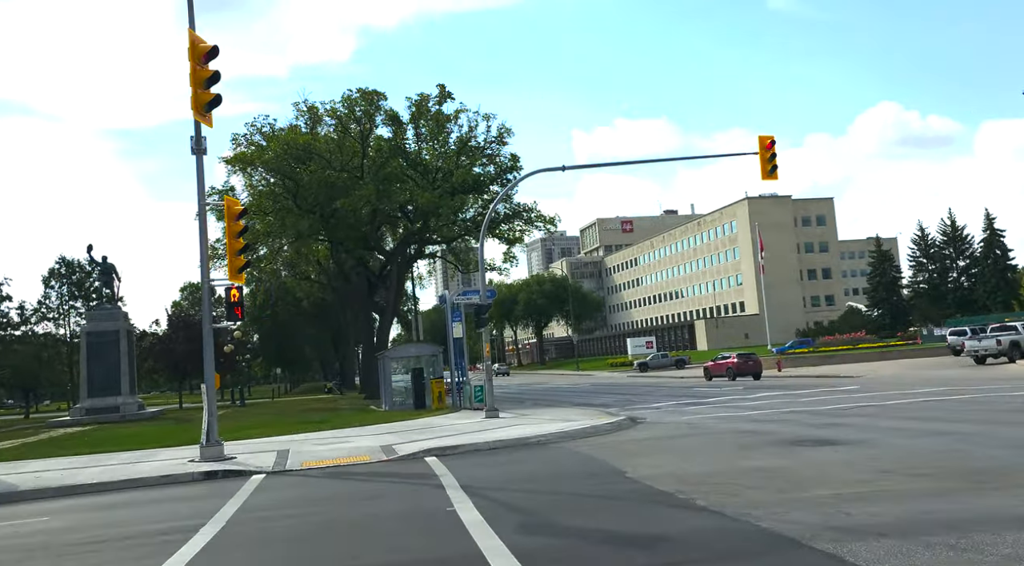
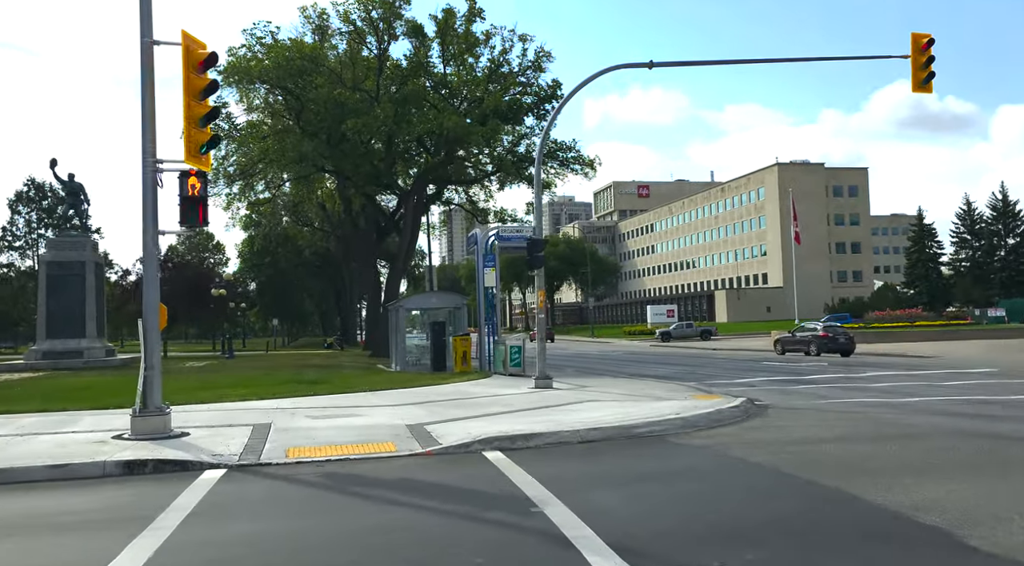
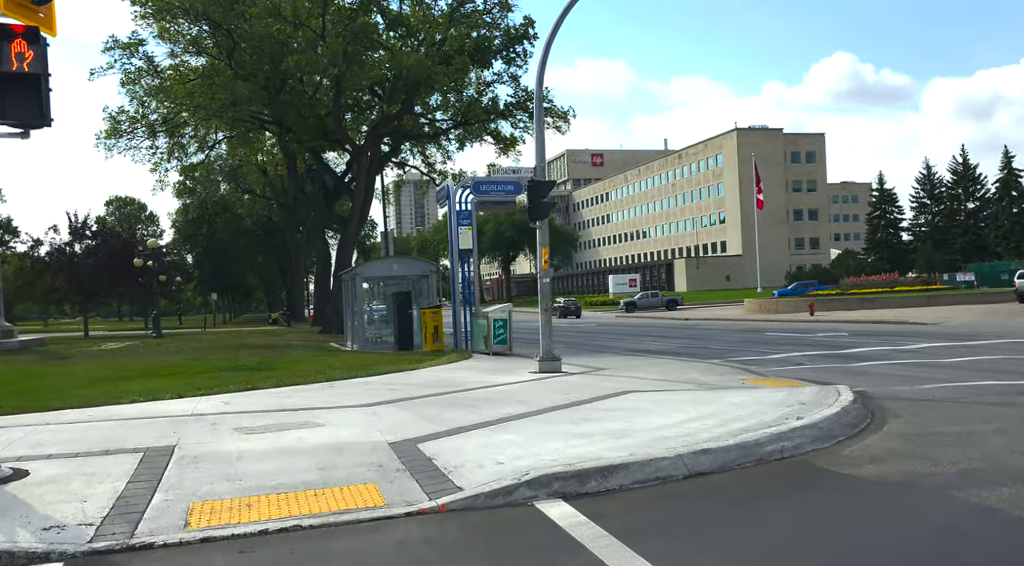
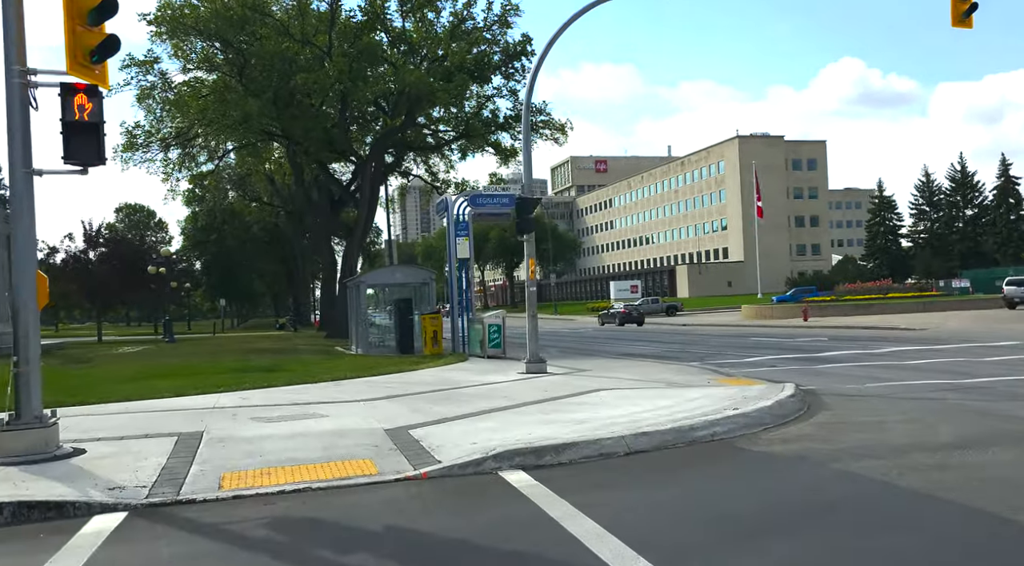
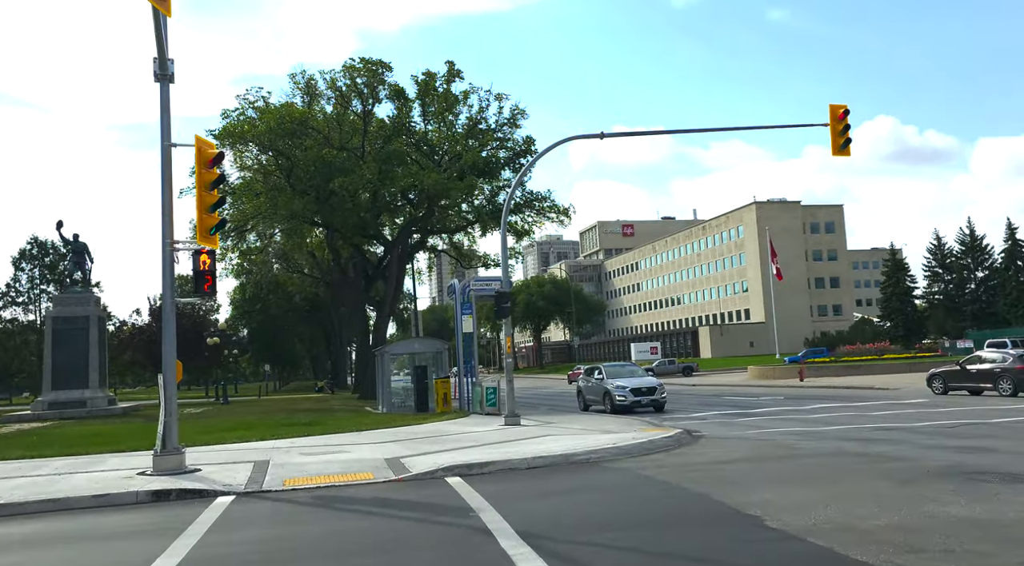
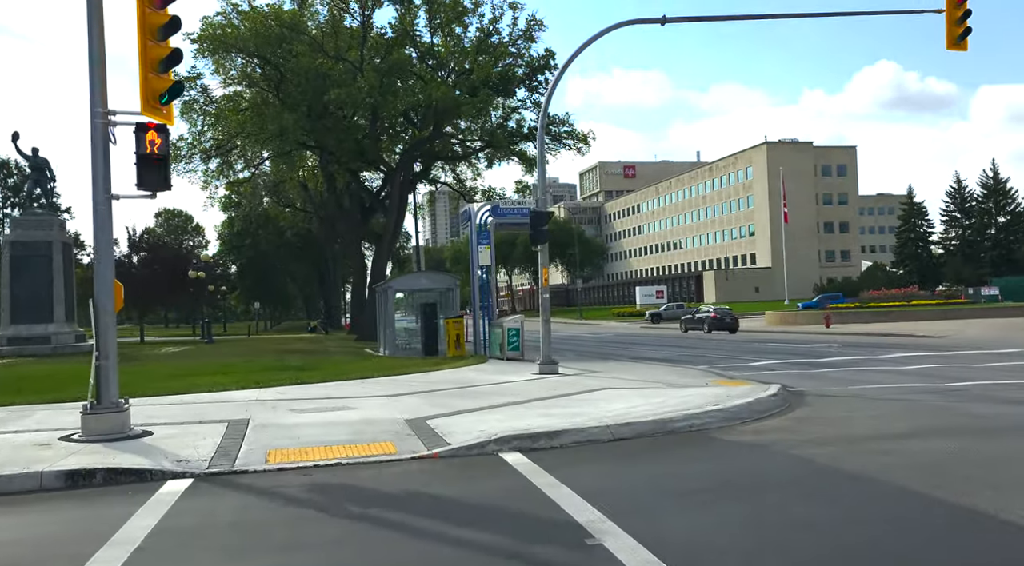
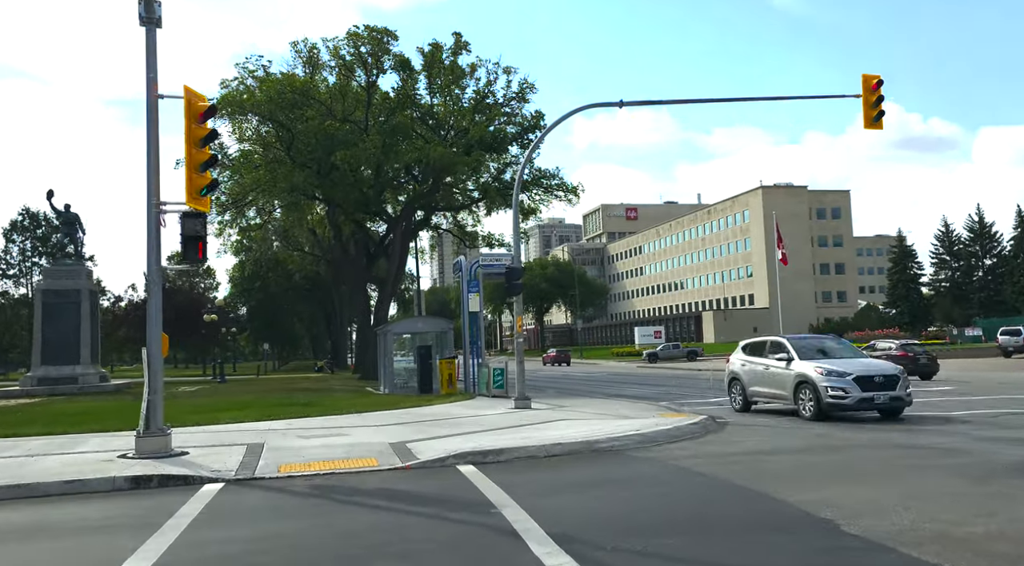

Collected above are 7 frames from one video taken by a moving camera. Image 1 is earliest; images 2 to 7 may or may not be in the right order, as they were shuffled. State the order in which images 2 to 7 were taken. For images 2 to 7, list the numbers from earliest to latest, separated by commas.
5, 7, 2, 6, 4, 3
